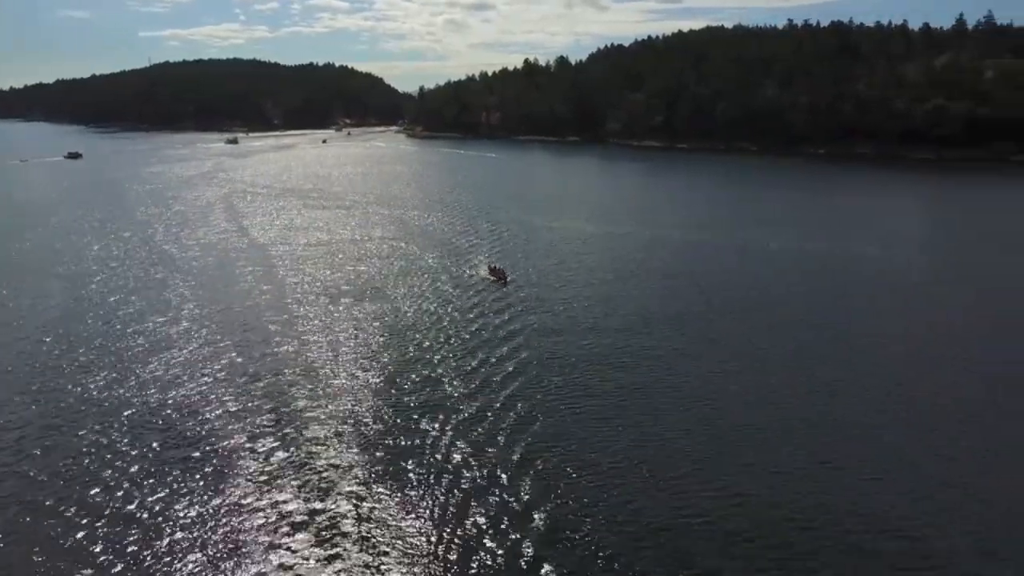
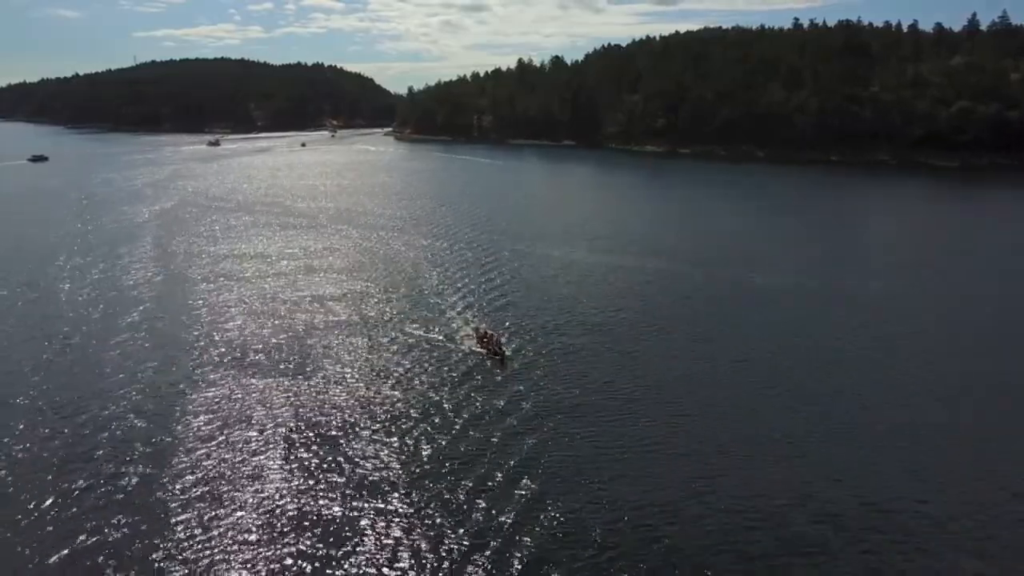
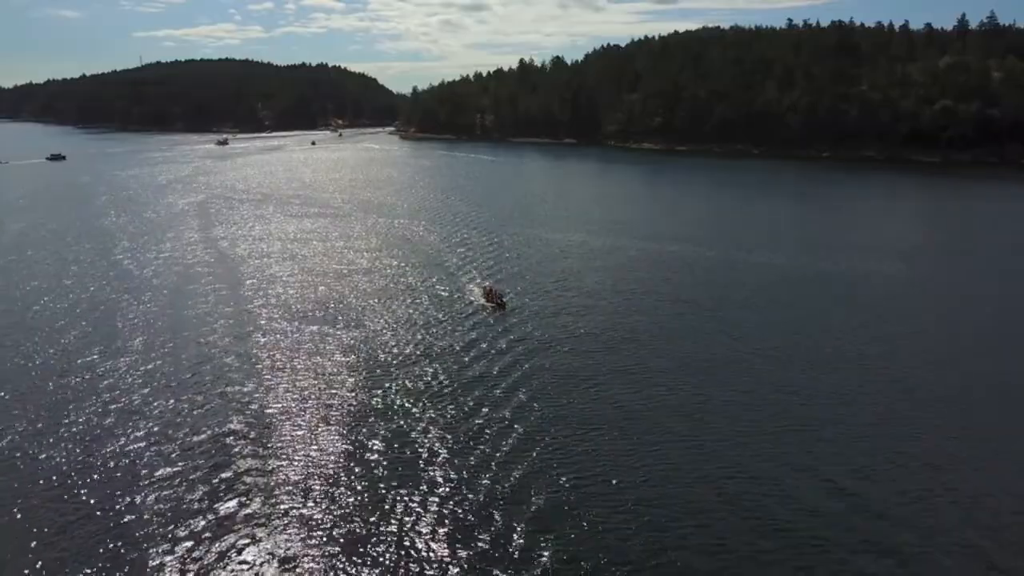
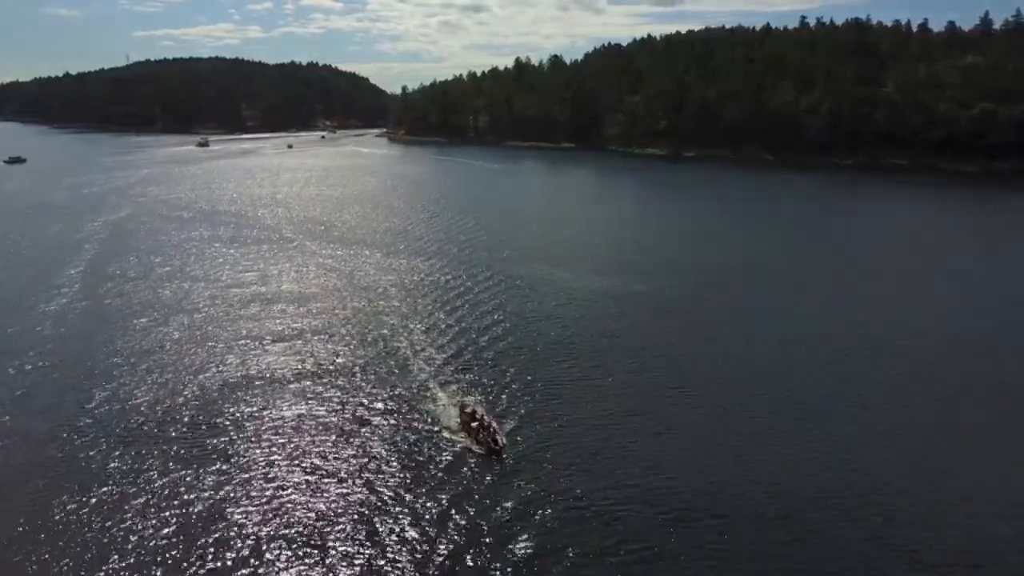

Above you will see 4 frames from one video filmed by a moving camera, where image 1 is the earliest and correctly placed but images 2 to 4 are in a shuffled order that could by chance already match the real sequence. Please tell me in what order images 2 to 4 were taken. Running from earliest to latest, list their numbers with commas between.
3, 2, 4
